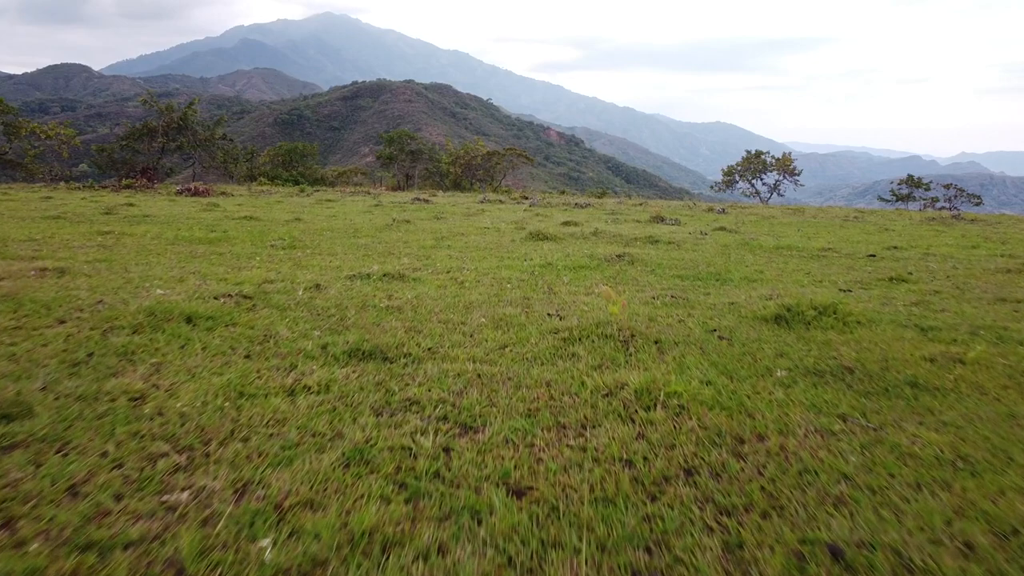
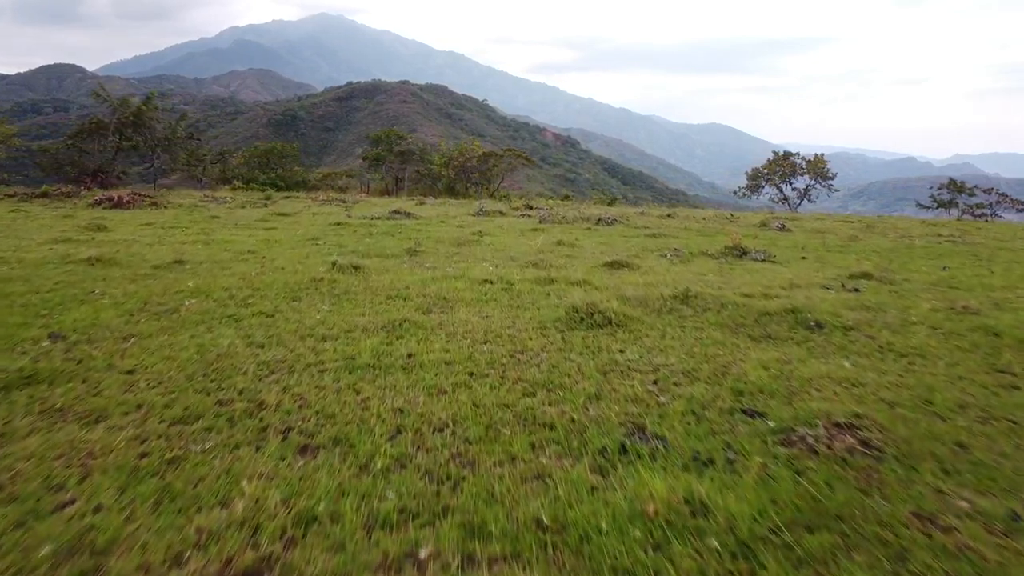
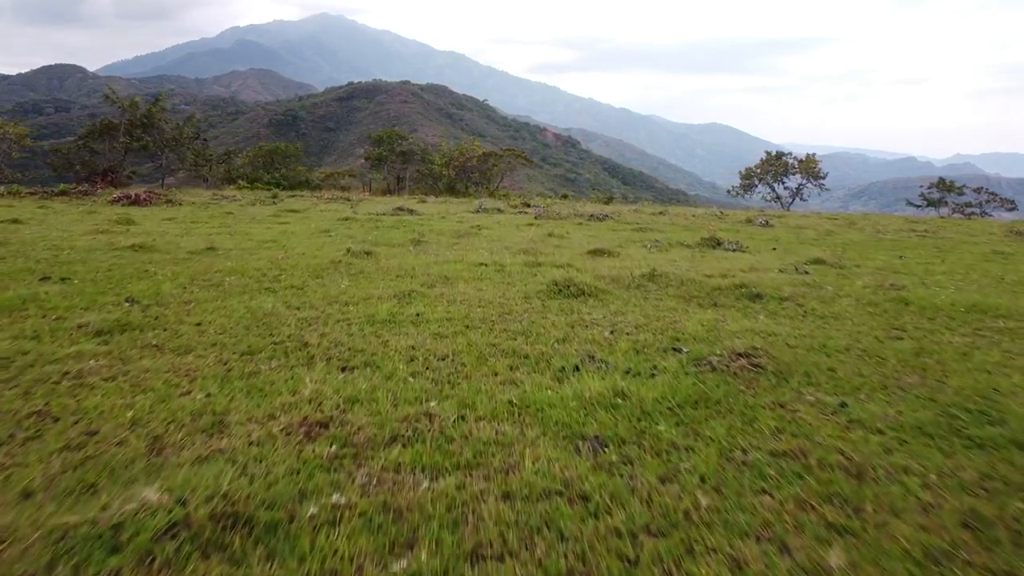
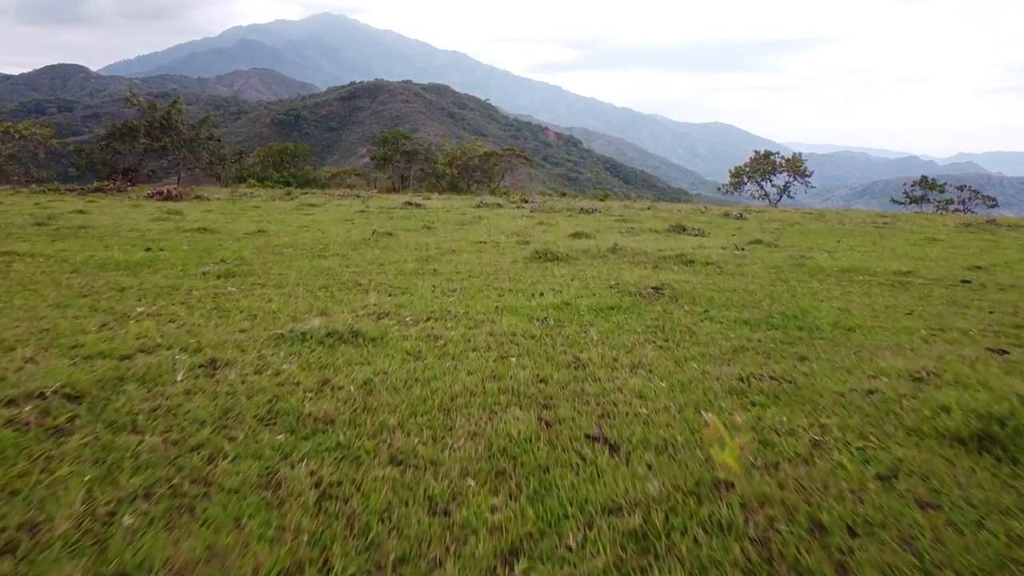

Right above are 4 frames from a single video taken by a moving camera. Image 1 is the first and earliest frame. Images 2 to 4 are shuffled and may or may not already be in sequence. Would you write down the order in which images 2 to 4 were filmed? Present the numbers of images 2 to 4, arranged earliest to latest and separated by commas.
4, 3, 2
